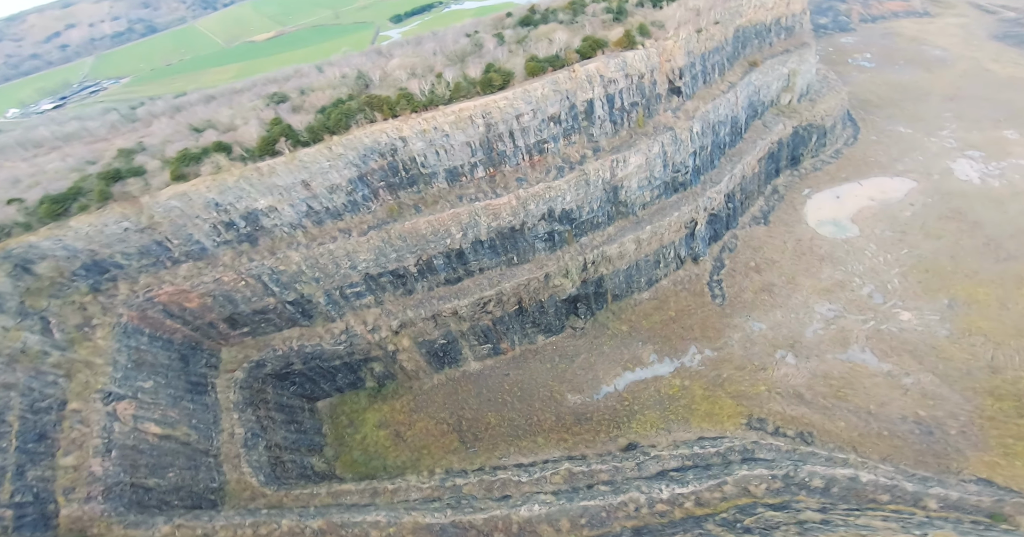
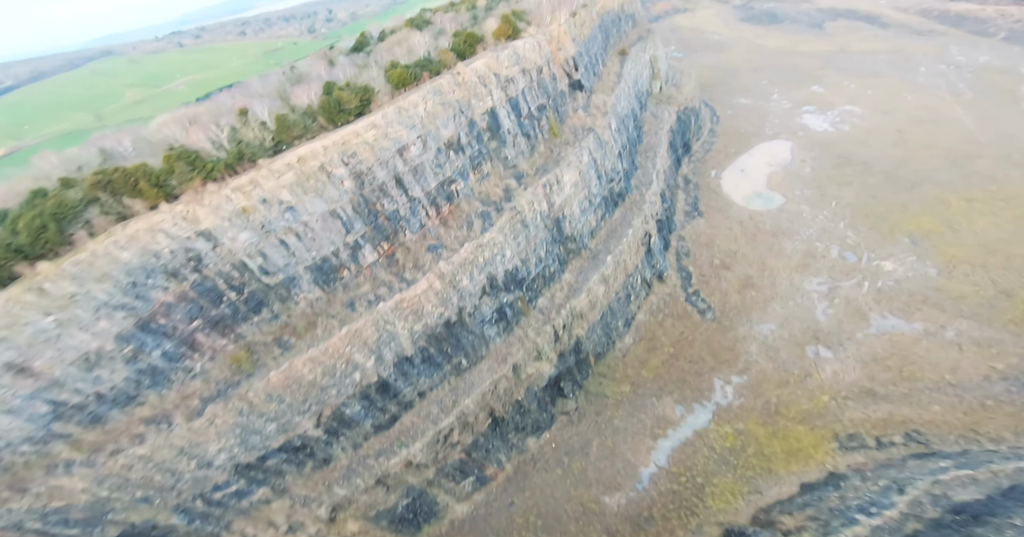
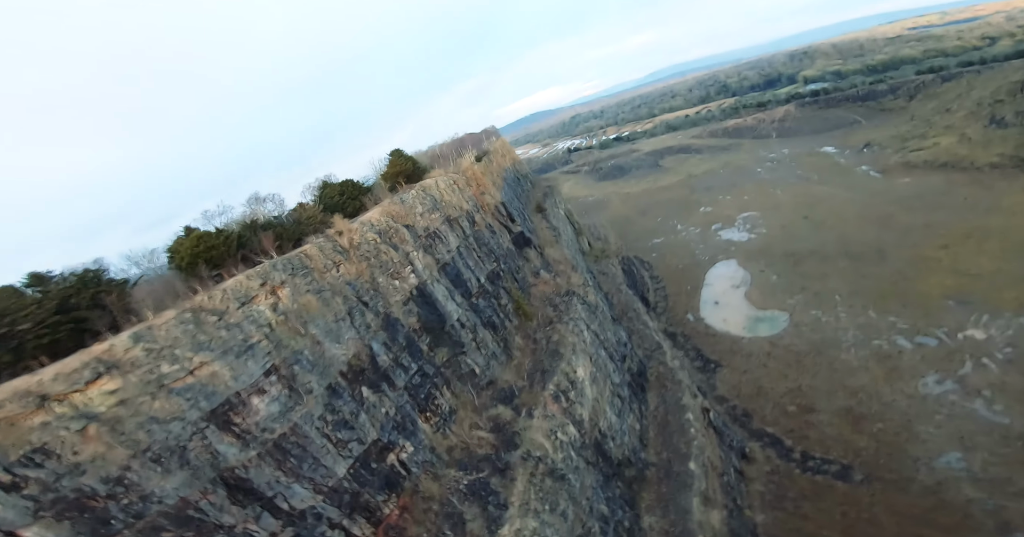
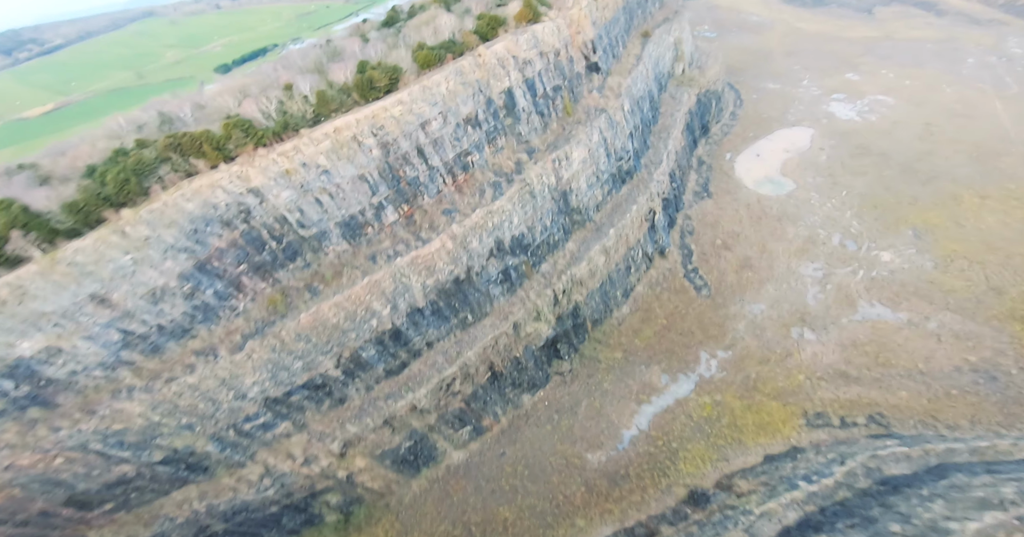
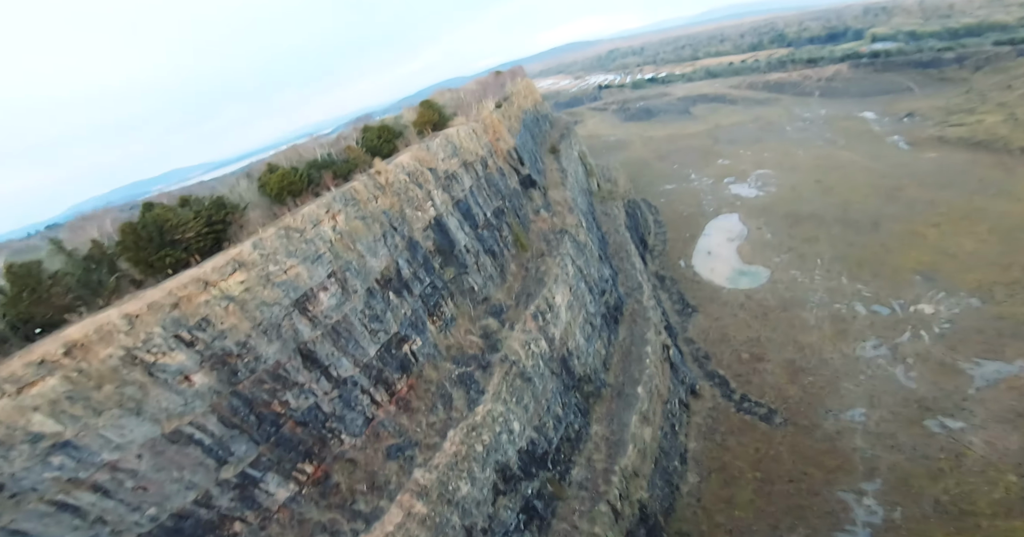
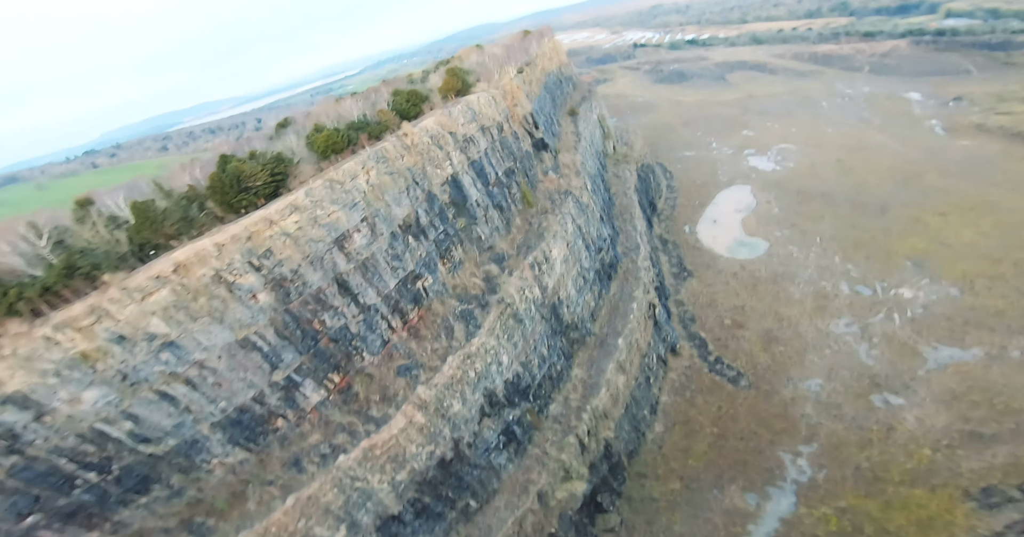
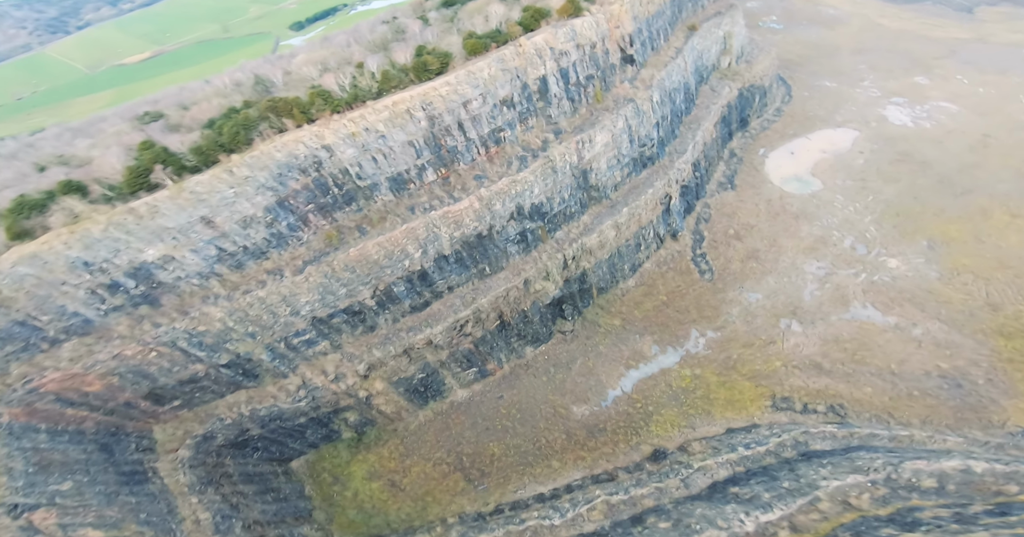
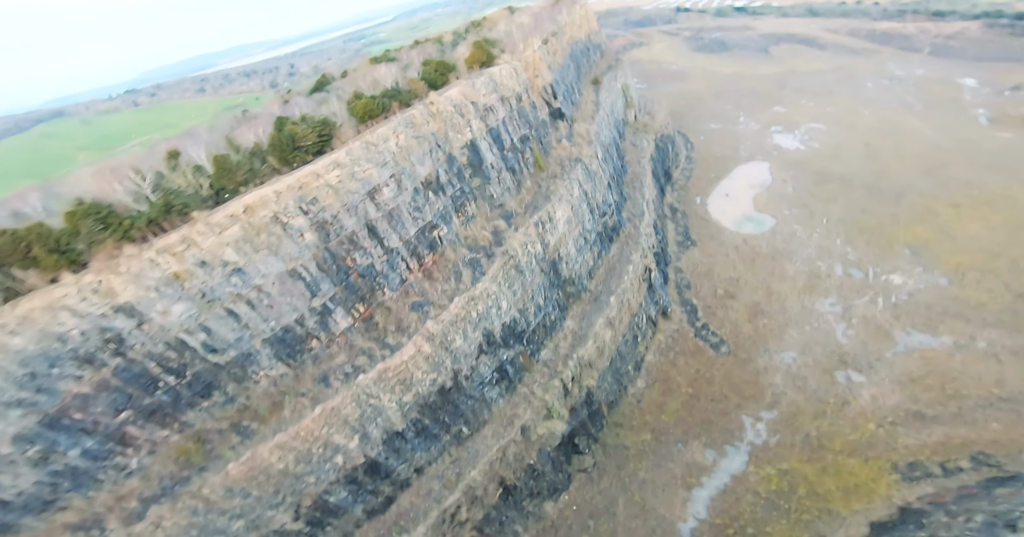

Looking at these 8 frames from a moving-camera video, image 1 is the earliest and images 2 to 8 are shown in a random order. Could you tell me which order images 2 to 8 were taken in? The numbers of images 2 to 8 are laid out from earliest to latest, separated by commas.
7, 4, 2, 8, 6, 5, 3
